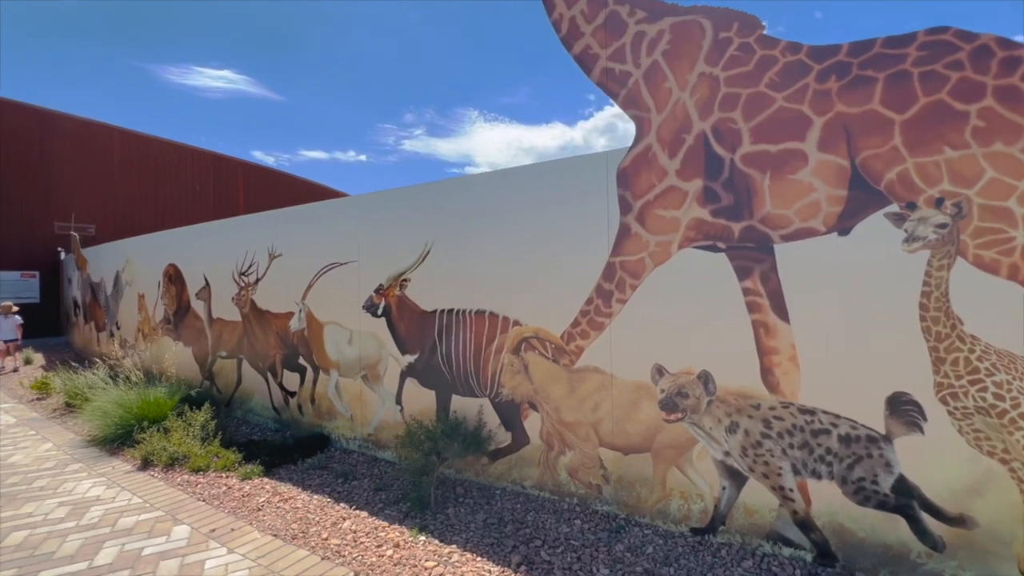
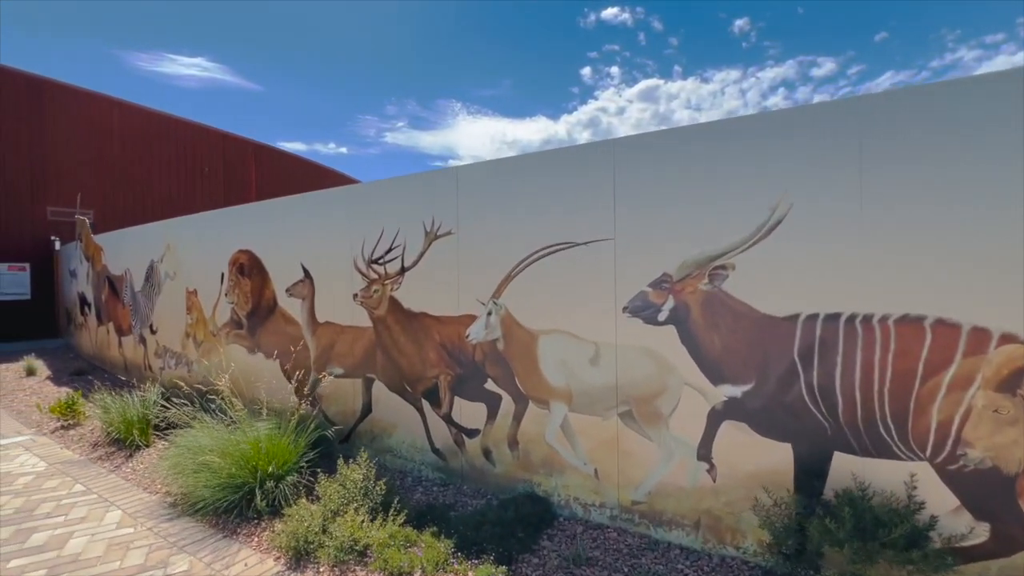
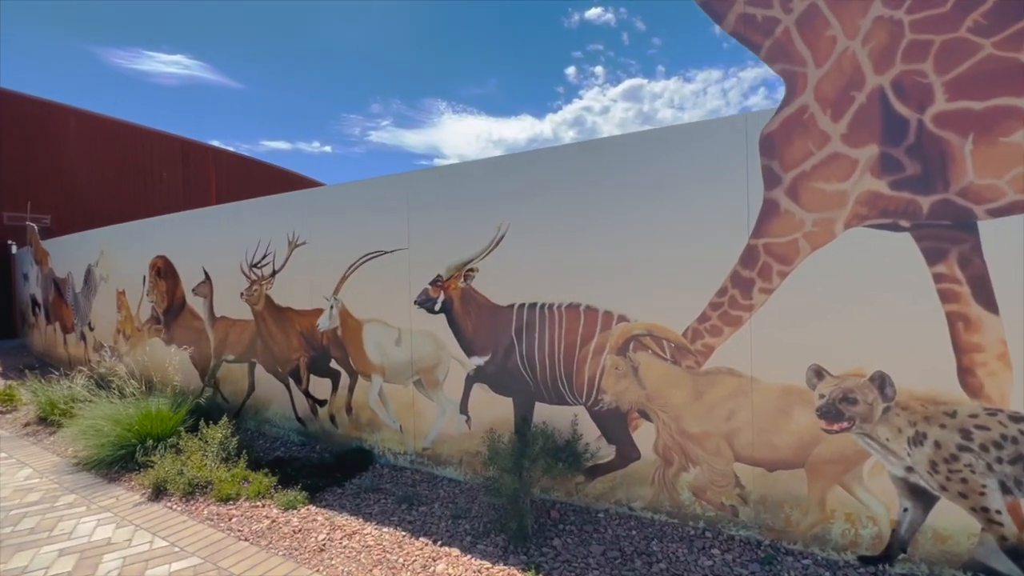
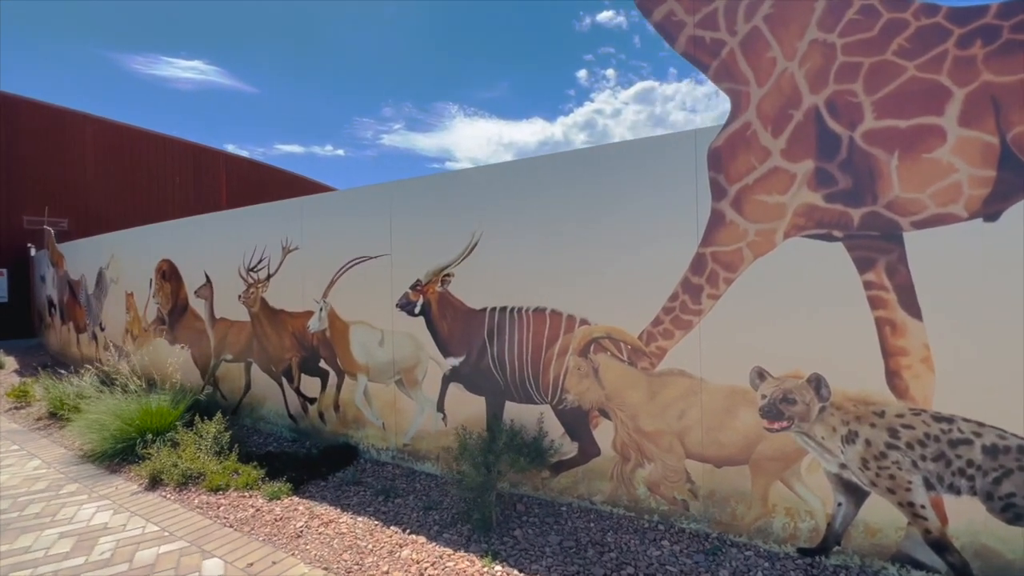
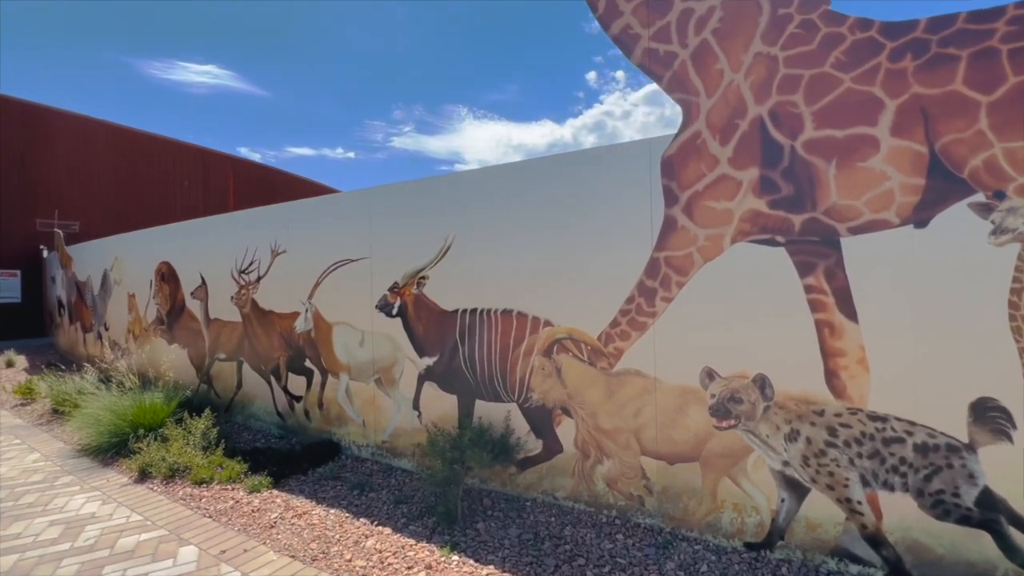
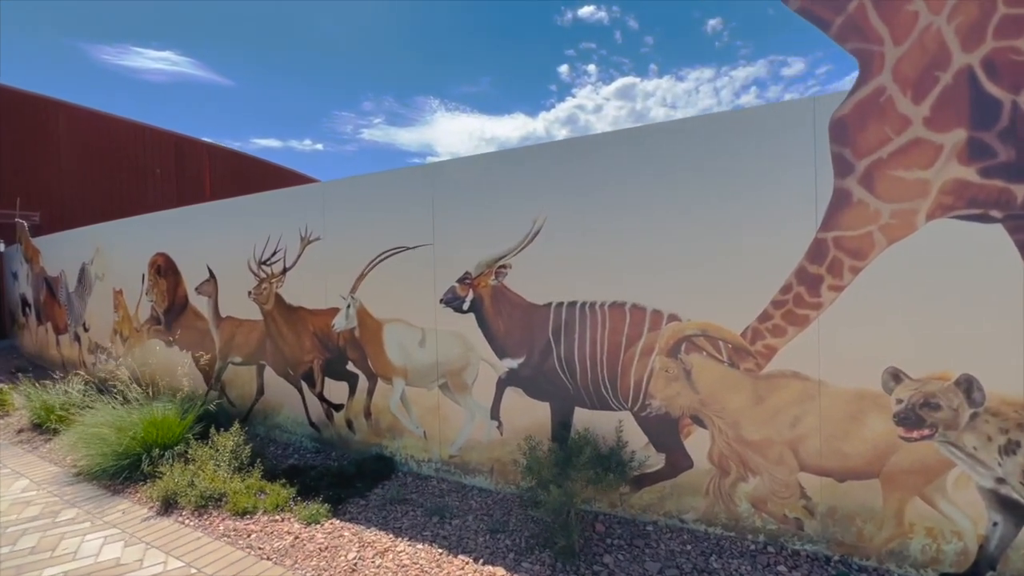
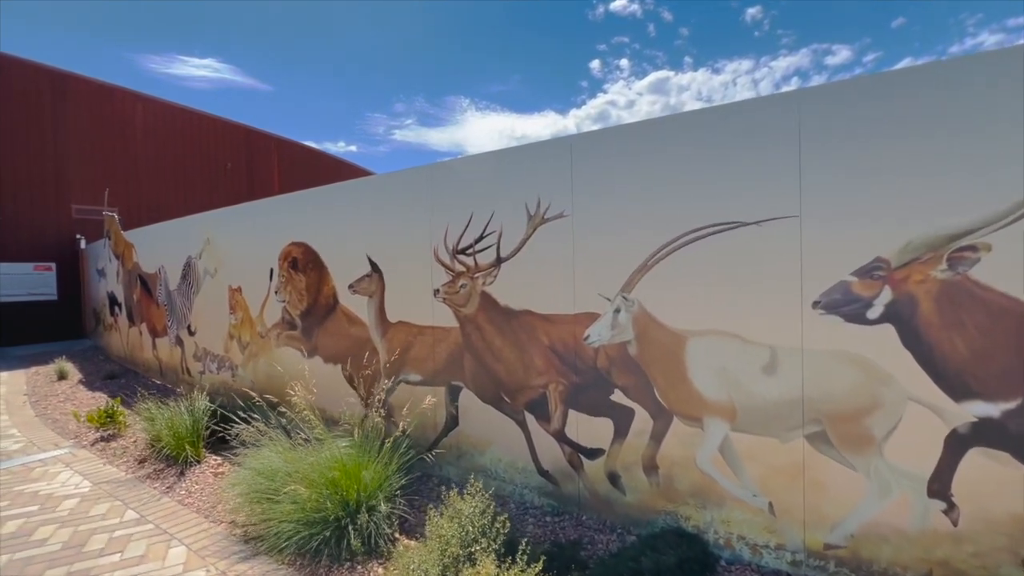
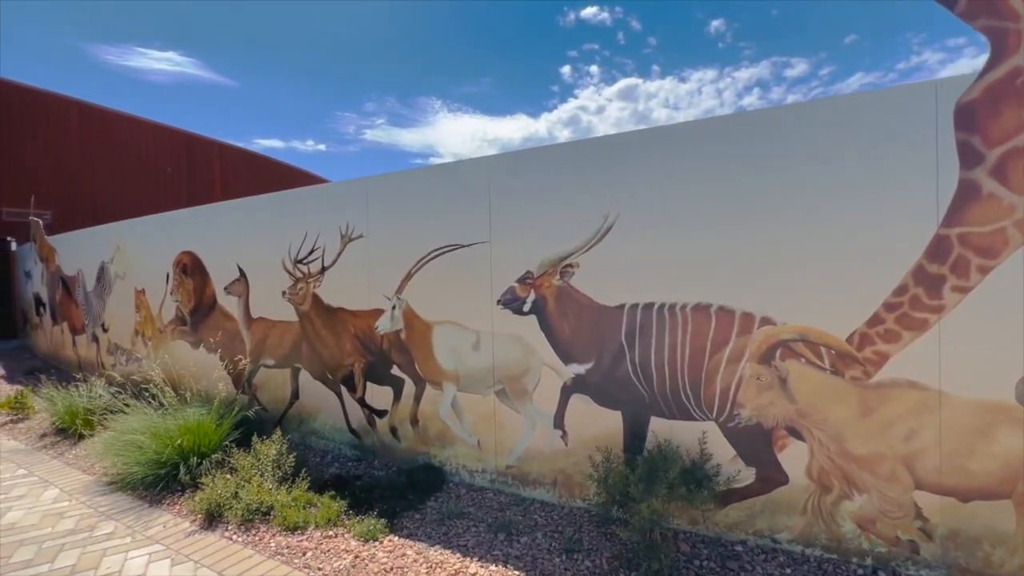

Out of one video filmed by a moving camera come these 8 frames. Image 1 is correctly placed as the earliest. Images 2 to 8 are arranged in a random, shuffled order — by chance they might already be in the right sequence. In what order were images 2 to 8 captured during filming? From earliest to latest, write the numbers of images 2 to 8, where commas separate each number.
5, 4, 3, 6, 8, 2, 7
